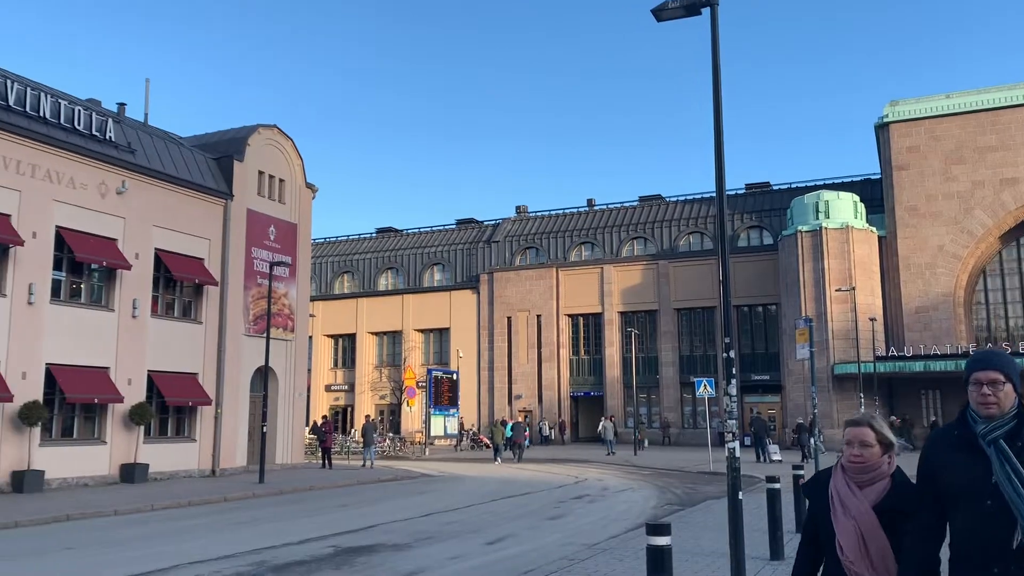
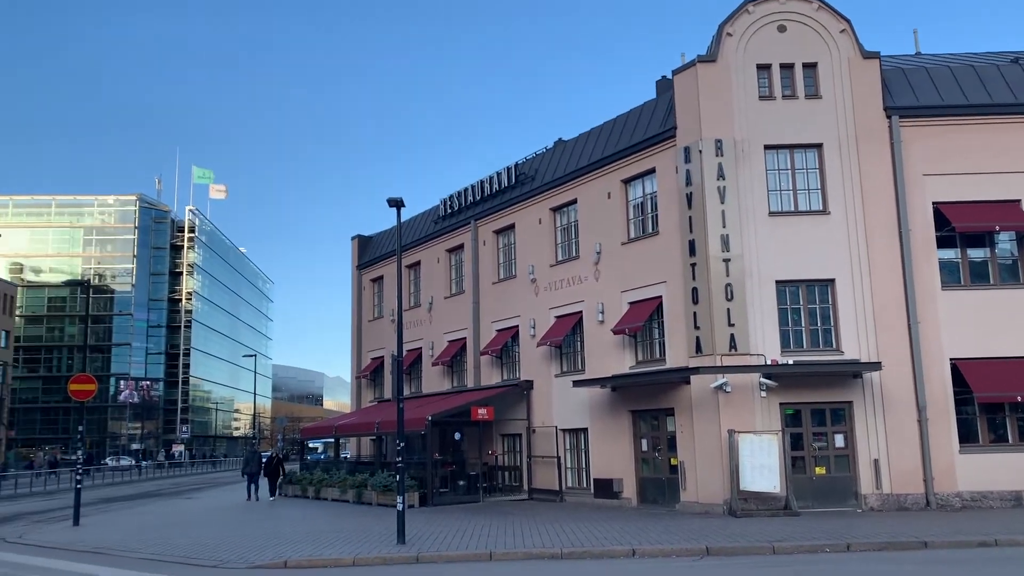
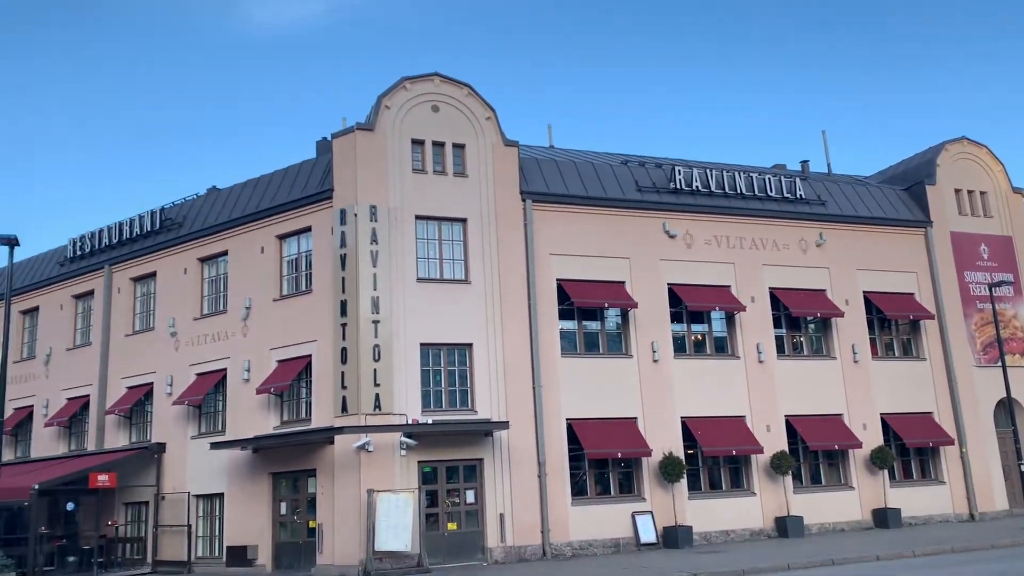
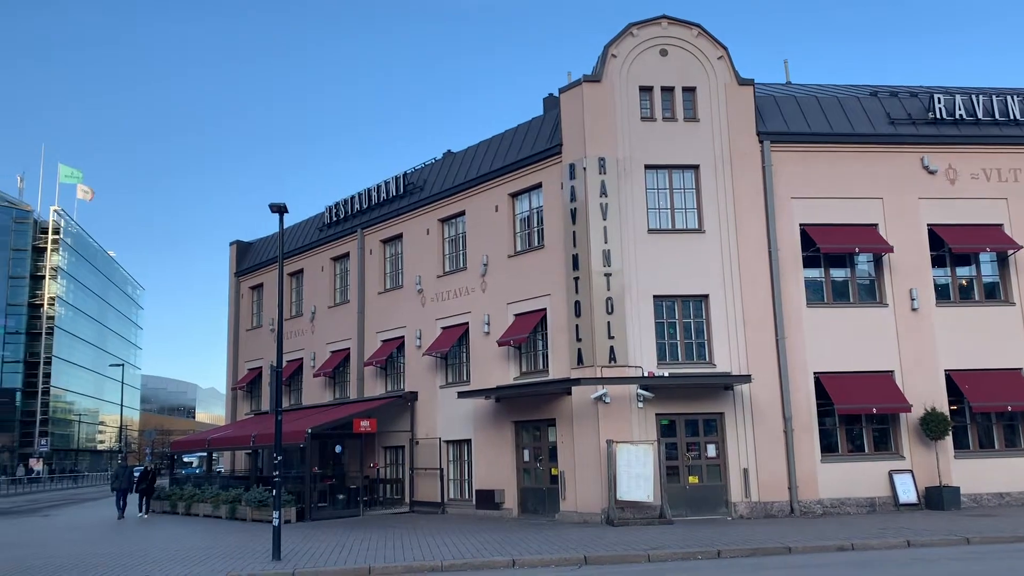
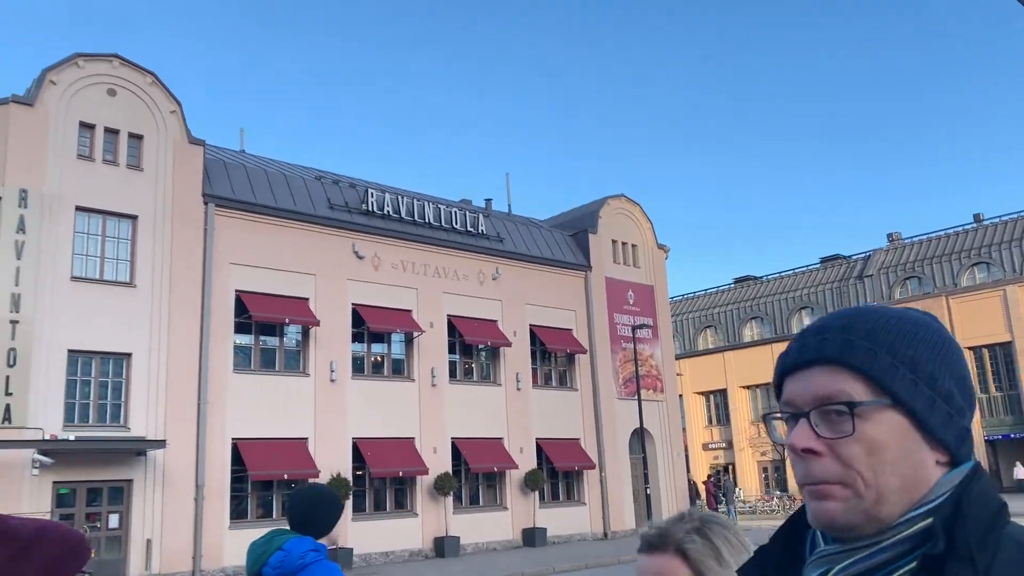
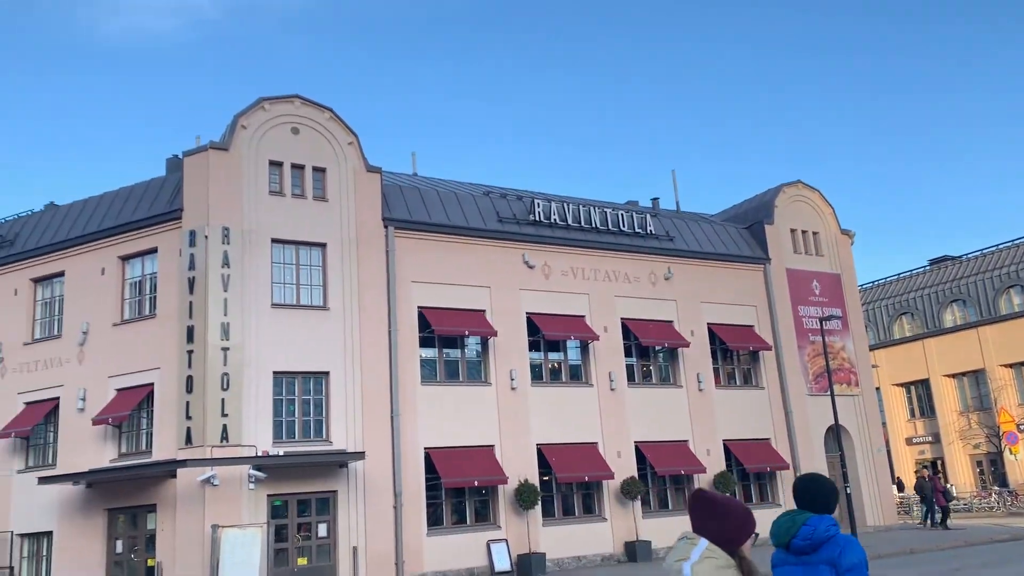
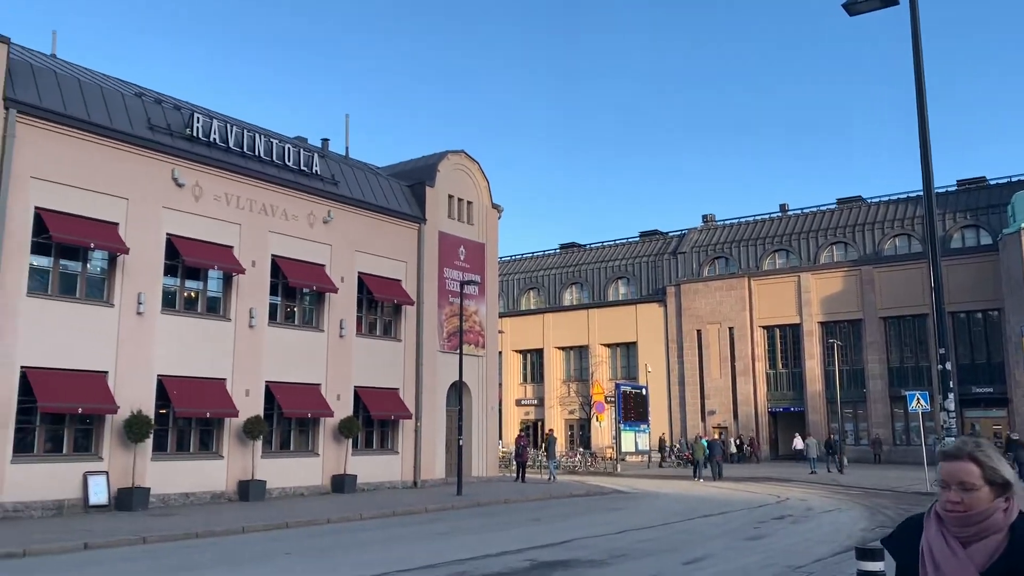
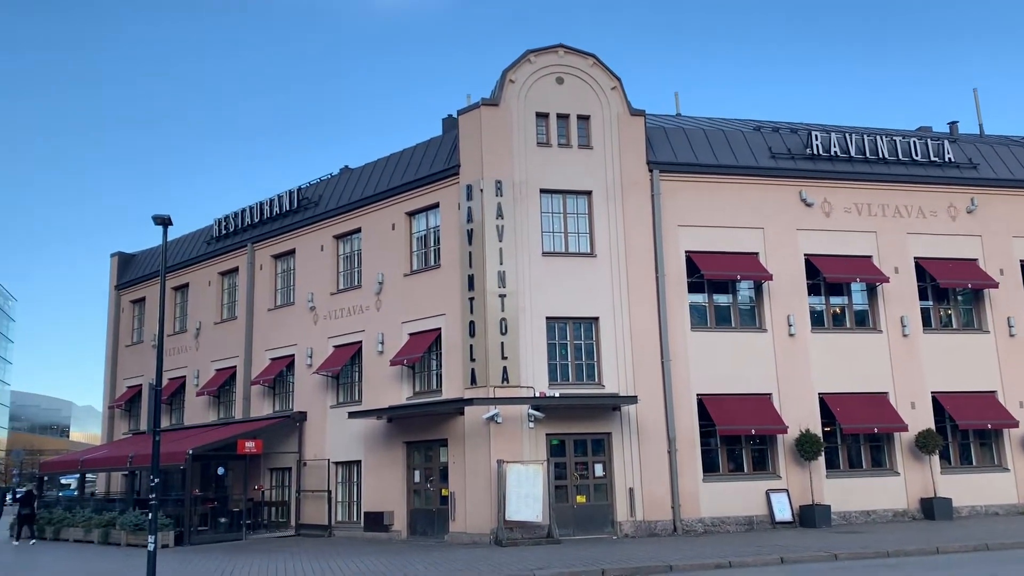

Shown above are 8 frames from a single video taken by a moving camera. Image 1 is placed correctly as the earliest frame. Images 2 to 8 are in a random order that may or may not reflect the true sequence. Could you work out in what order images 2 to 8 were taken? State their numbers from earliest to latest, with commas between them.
7, 5, 6, 3, 8, 4, 2
